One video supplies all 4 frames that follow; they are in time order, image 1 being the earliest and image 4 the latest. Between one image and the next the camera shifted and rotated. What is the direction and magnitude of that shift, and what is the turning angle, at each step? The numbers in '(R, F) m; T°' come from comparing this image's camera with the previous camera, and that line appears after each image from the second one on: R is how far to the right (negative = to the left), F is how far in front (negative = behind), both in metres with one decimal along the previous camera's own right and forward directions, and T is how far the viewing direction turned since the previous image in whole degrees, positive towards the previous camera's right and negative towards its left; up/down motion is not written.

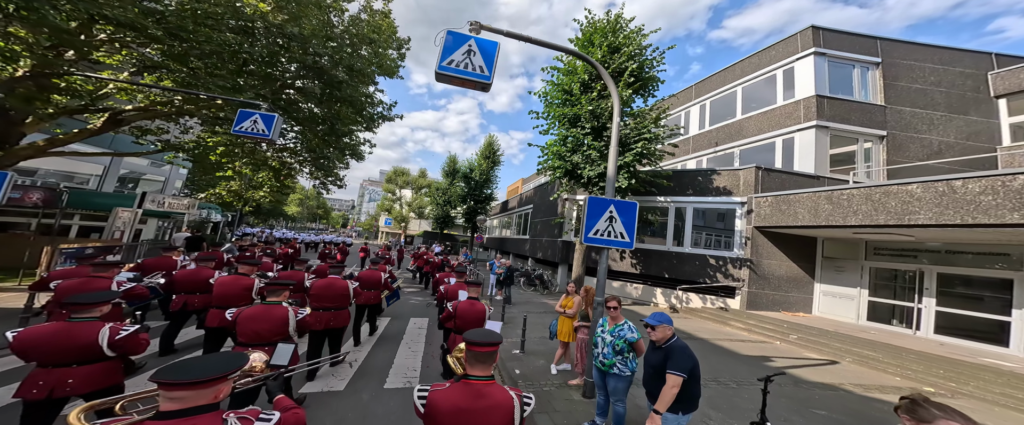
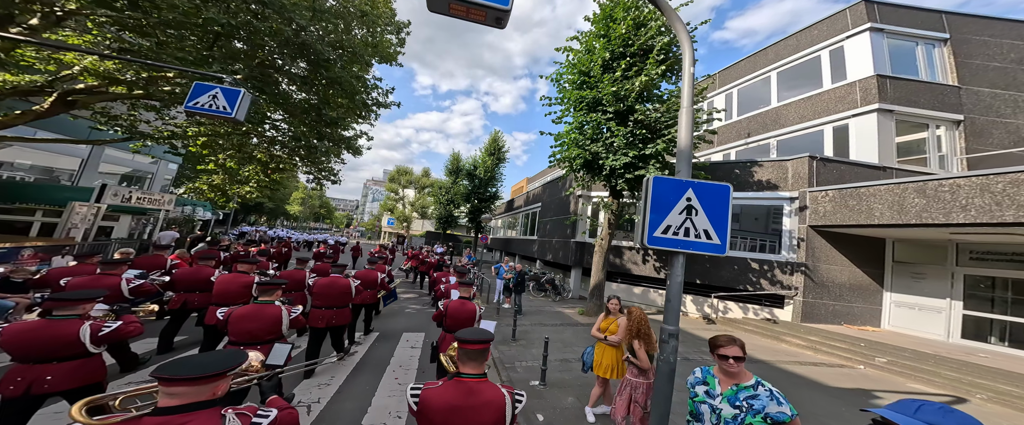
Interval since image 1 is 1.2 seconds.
(0.0, +0.3) m; -1°
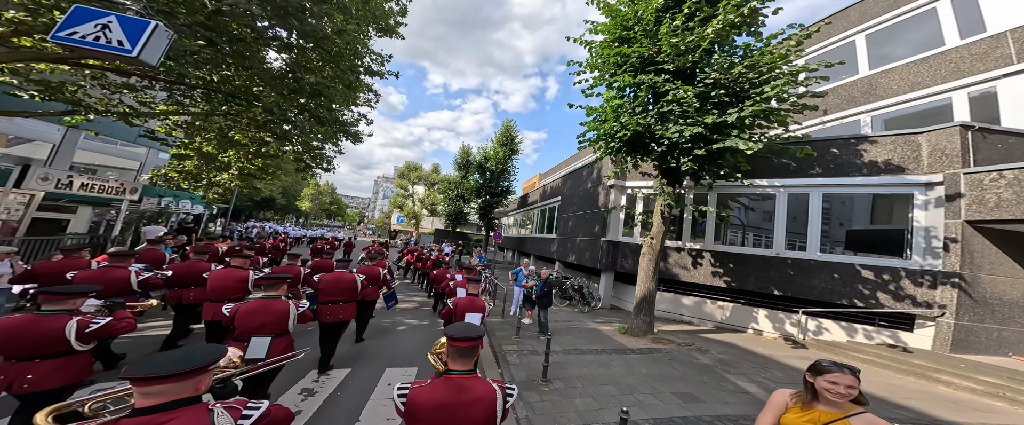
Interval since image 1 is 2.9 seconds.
(-0.1, +0.5) m; -2°
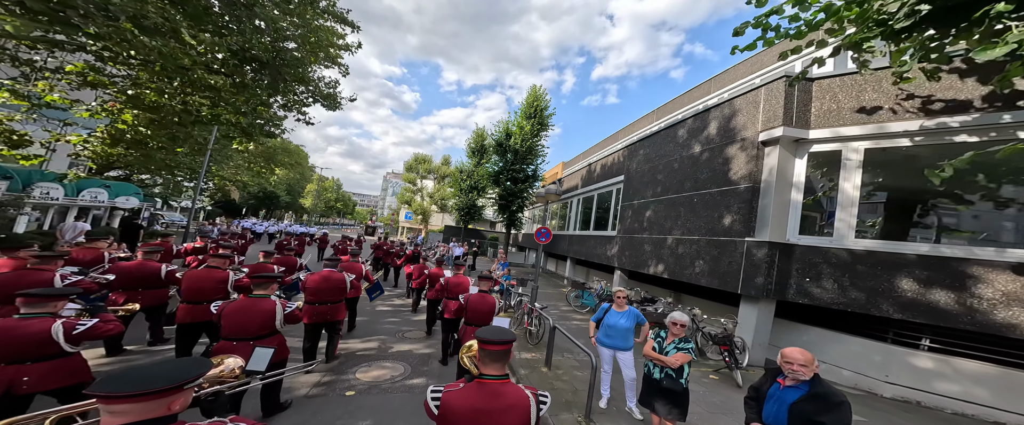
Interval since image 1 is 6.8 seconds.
(-0.3, +1.3) m; -2°
